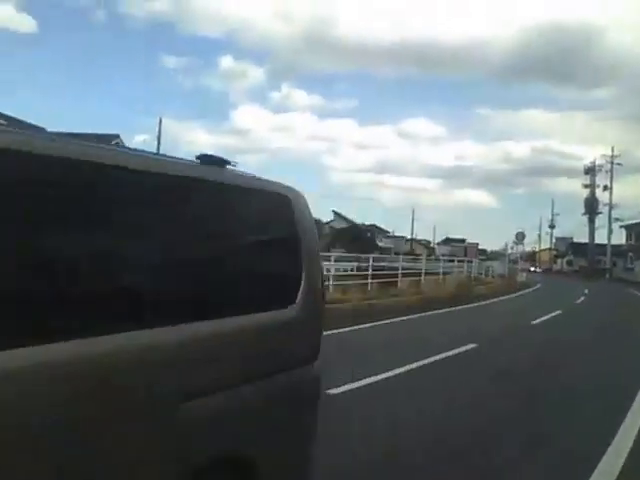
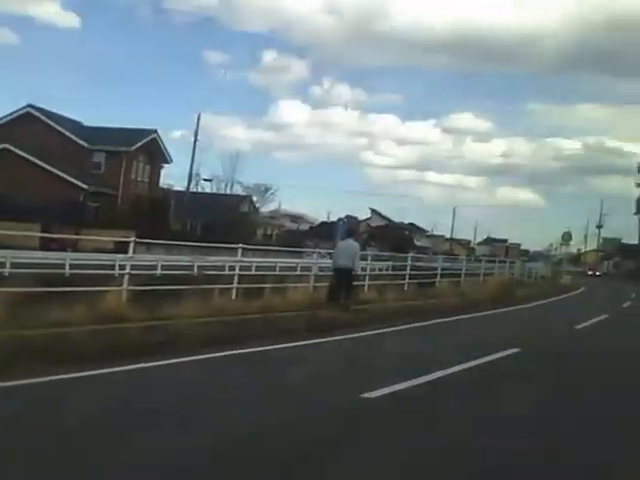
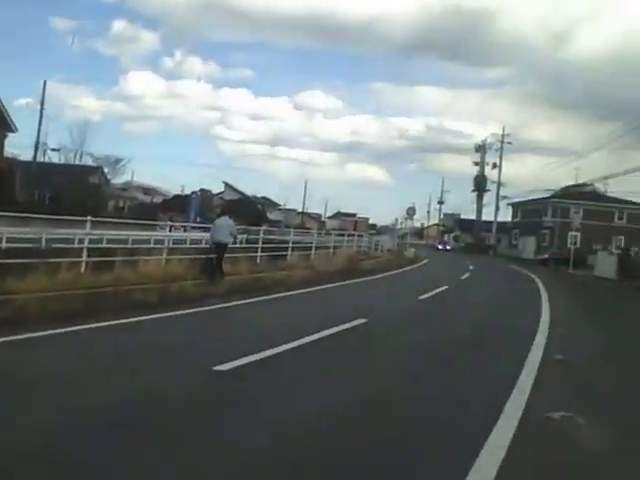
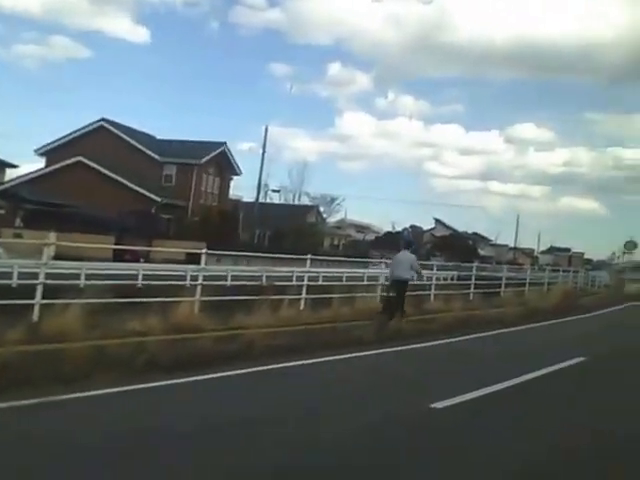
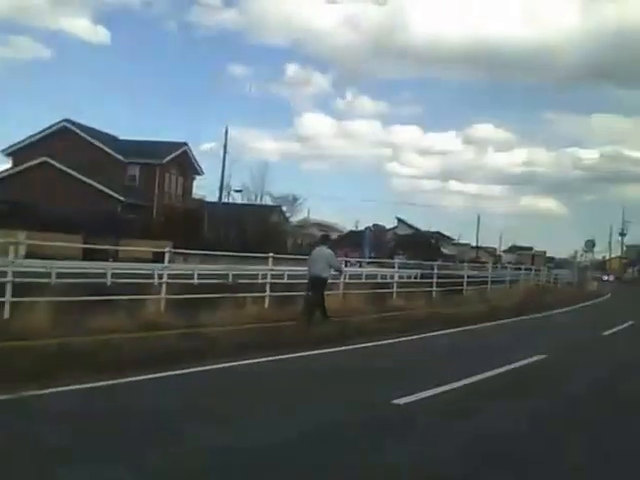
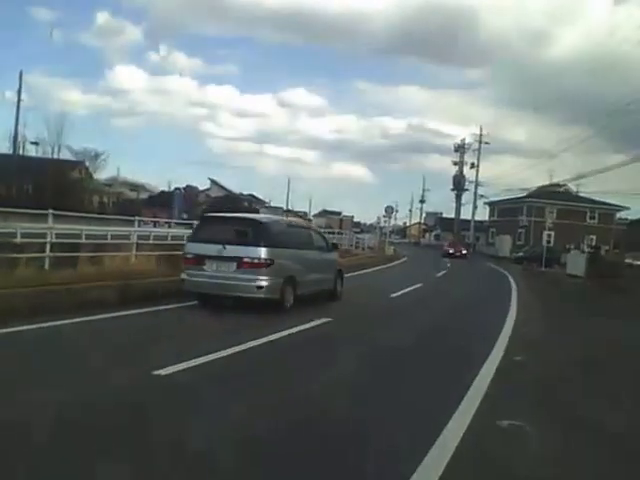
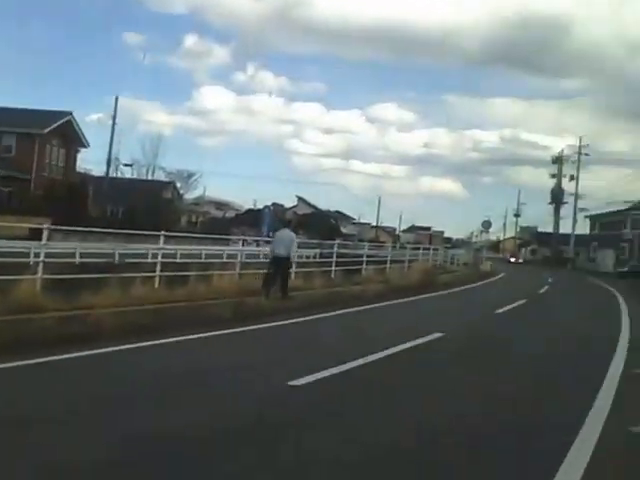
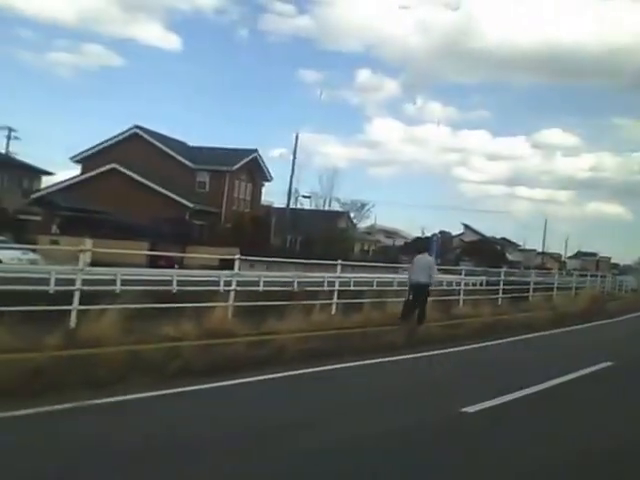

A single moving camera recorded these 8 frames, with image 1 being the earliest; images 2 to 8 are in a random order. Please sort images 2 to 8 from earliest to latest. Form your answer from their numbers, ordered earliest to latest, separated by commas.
5, 8, 4, 2, 7, 3, 6
